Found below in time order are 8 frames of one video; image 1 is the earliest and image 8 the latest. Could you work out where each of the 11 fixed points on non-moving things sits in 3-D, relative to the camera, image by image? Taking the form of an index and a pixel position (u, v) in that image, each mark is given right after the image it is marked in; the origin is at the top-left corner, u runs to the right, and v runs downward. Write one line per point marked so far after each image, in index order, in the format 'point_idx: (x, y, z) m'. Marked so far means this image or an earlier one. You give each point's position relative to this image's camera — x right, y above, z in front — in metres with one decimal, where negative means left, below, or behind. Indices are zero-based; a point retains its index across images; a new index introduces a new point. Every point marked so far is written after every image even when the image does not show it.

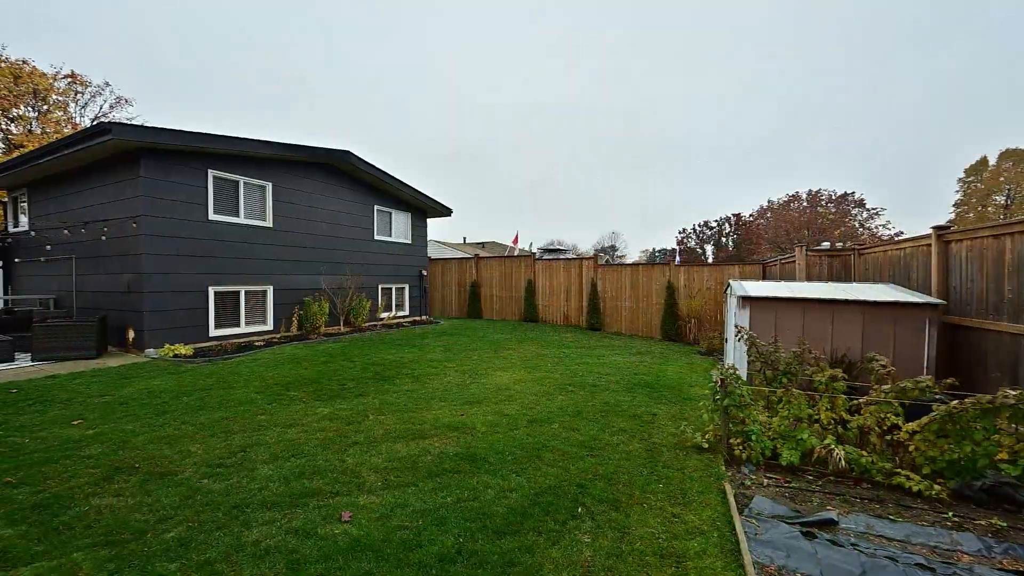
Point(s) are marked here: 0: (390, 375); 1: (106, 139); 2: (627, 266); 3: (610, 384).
0: (-1.7, -1.2, +5.9) m
1: (-5.9, +2.2, +6.1) m
2: (+3.0, +0.6, +10.9) m
3: (+1.3, -1.3, +5.6) m
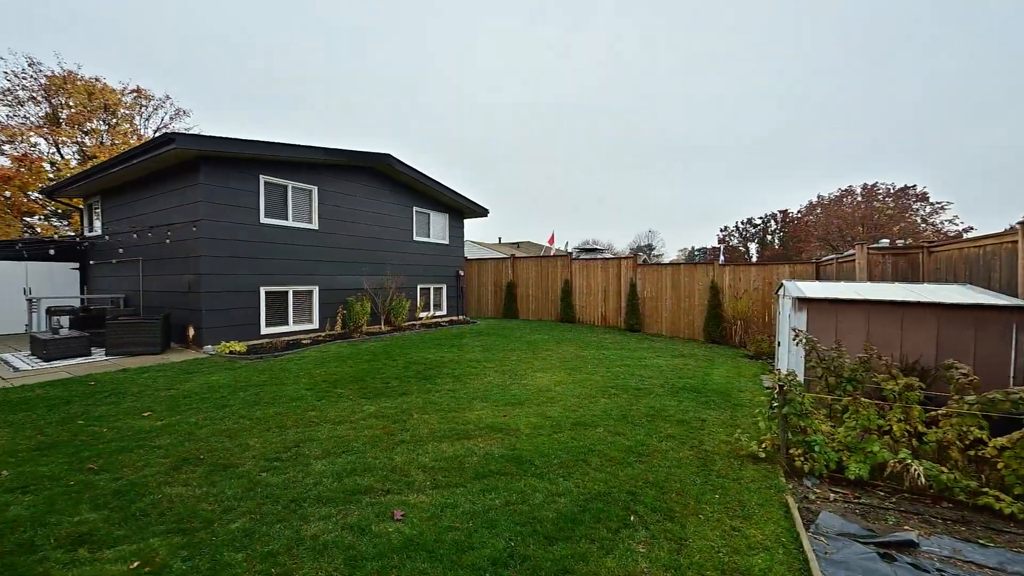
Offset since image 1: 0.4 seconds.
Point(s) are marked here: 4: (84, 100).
0: (-1.1, -1.2, +6.0) m
1: (-5.3, +2.2, +6.6) m
2: (+3.9, +0.5, +10.6) m
3: (+1.9, -1.3, +5.4) m
4: (-15.4, +6.8, +15.2) m
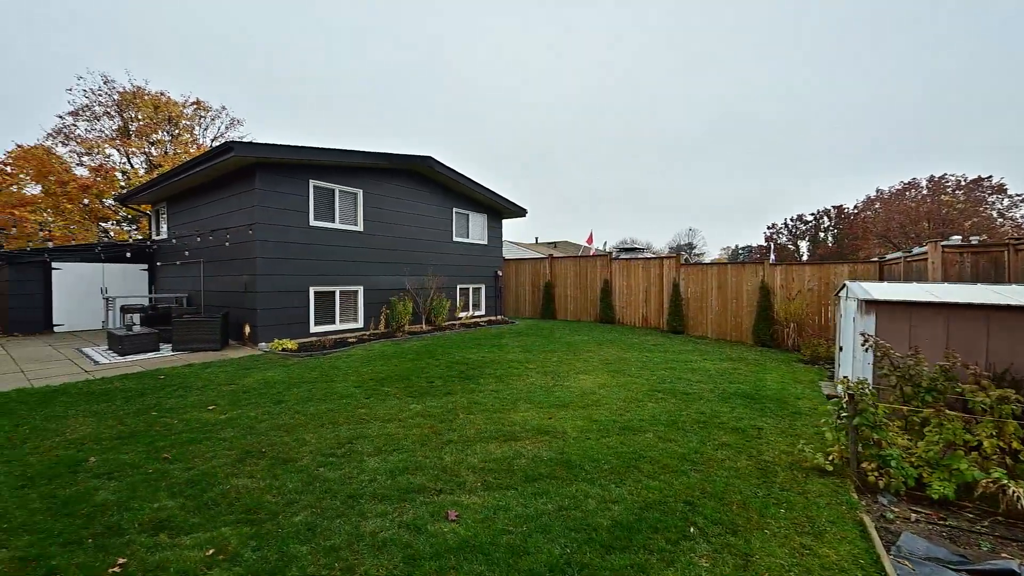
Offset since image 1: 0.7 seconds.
0: (-0.5, -1.2, +6.0) m
1: (-4.7, +2.2, +6.9) m
2: (+4.9, +0.5, +10.2) m
3: (+2.4, -1.3, +5.2) m
4: (-14.0, +6.8, +16.3) m
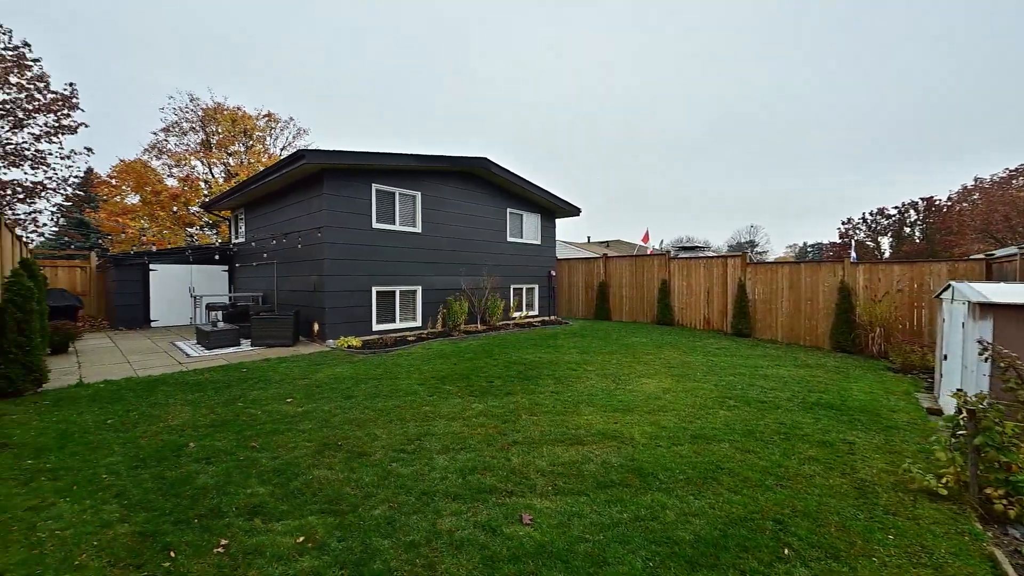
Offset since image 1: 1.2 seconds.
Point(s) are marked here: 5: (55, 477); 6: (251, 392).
0: (+0.3, -1.2, +6.0) m
1: (-3.7, +2.2, +7.4) m
2: (+6.2, +0.5, +9.5) m
3: (+3.1, -1.3, +4.9) m
4: (-11.9, +6.8, +17.7) m
5: (-3.1, -1.3, +2.8) m
6: (-3.0, -1.2, +4.9) m
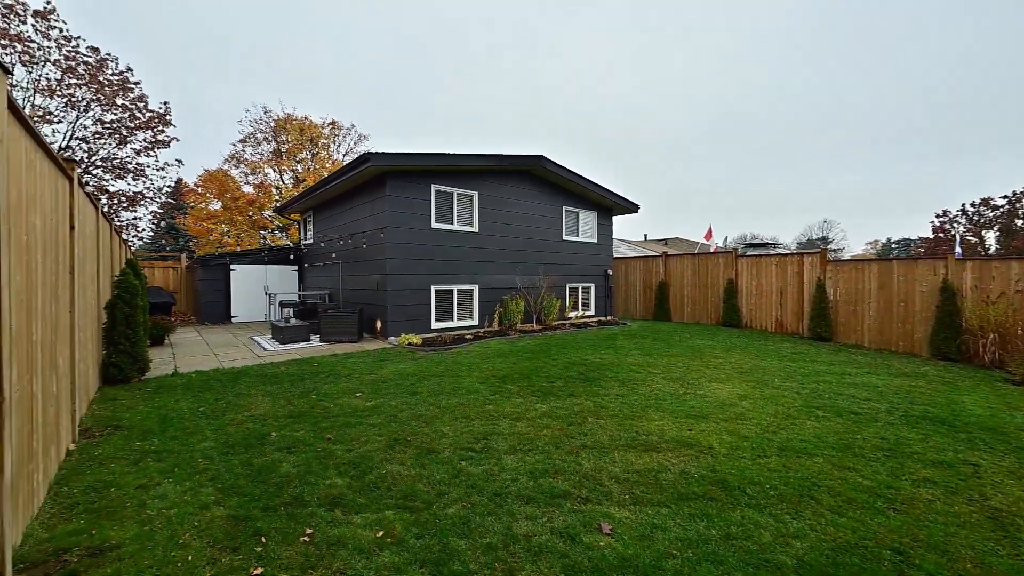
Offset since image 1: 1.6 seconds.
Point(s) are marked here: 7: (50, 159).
0: (+1.2, -1.2, +5.8) m
1: (-2.6, +2.2, +7.6) m
2: (+7.4, +0.5, +8.6) m
3: (+3.8, -1.3, +4.4) m
4: (-9.6, +6.9, +18.9) m
5: (-2.6, -1.2, +3.0) m
6: (-2.3, -1.2, +5.1) m
7: (-3.1, +0.9, +2.8) m
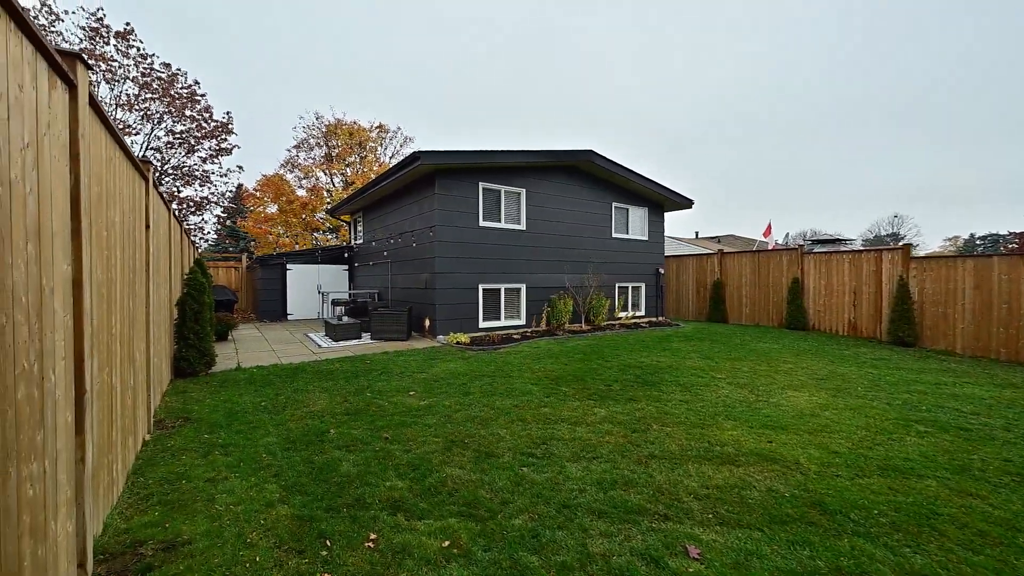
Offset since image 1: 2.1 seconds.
0: (+1.9, -1.2, +5.5) m
1: (-1.7, +2.2, +7.7) m
2: (+8.3, +0.5, +7.7) m
3: (+4.4, -1.3, +3.8) m
4: (-7.6, +6.9, +19.5) m
5: (-2.1, -1.2, +3.1) m
6: (-1.6, -1.2, +5.1) m
7: (-2.6, +0.9, +2.9) m
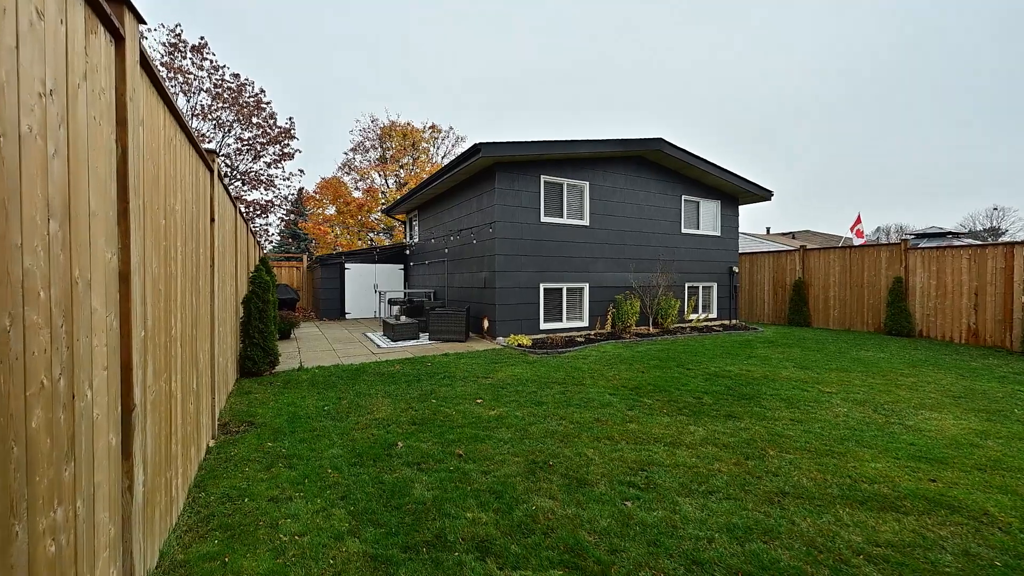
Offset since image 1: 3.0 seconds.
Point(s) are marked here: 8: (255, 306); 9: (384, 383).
0: (+2.7, -1.2, +4.7) m
1: (-0.6, +2.3, +7.3) m
2: (+9.4, +0.5, +6.3) m
3: (+5.0, -1.3, +2.8) m
4: (-5.2, +6.9, +19.8) m
5: (-1.5, -1.2, +2.8) m
6: (-0.8, -1.1, +4.8) m
7: (-2.0, +0.9, +2.7) m
8: (-3.2, -0.2, +5.3) m
9: (-1.5, -1.1, +4.9) m
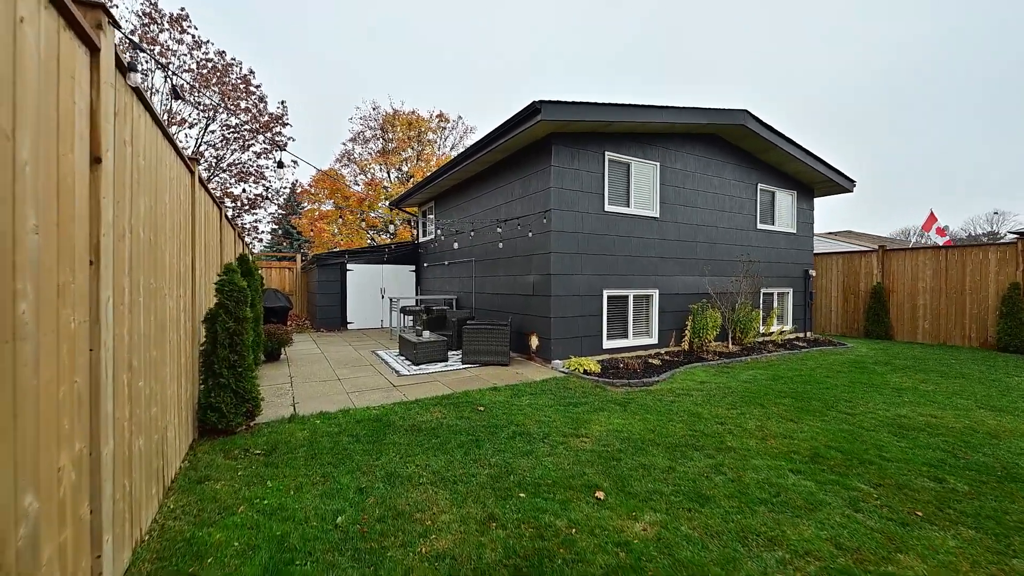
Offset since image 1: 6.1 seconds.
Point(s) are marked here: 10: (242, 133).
0: (+3.6, -1.3, +3.0) m
1: (+0.2, +2.2, +5.6) m
2: (+10.2, +0.4, +4.7) m
3: (+5.9, -1.4, +1.1) m
4: (-4.5, +6.8, +18.0) m
5: (-0.6, -1.3, +1.0) m
6: (0.0, -1.2, +3.0) m
7: (-1.1, +0.8, +0.9) m
8: (-2.4, -0.3, +3.5) m
9: (-0.6, -1.2, +3.1) m
10: (-8.9, +5.2, +13.8) m
